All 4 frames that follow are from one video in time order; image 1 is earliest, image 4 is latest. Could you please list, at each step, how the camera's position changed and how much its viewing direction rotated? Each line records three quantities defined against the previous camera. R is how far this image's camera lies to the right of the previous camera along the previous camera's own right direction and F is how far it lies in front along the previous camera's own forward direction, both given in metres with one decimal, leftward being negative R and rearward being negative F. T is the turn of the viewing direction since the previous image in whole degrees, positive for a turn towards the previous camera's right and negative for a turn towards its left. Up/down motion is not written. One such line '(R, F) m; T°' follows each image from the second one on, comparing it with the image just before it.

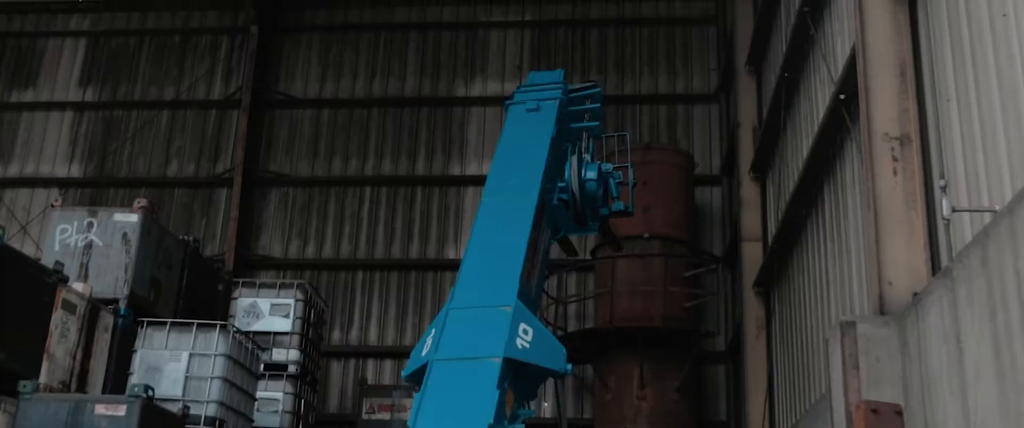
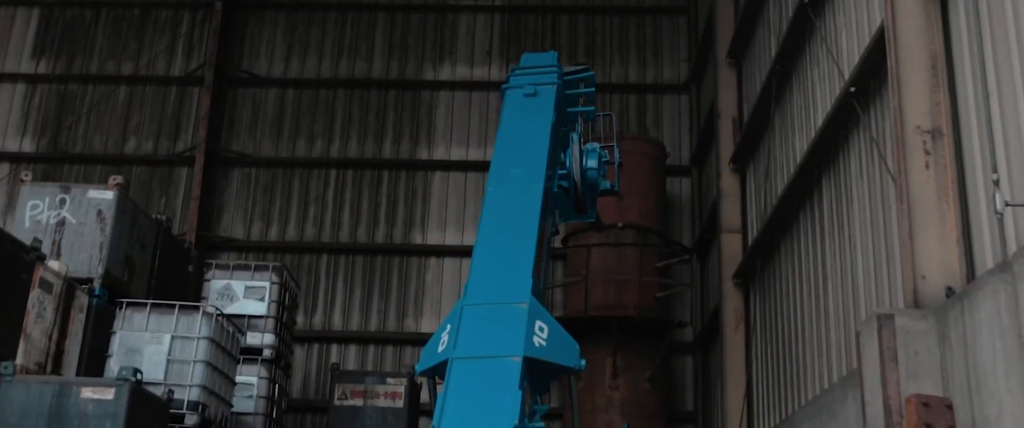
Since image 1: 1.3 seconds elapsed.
(-0.5, +0.1) m; +3°
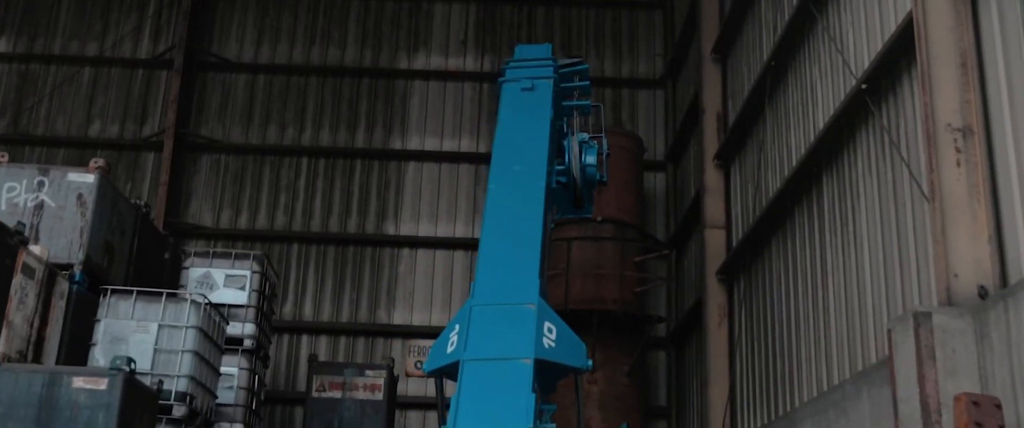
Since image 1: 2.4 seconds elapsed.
(-0.4, +0.1) m; +3°
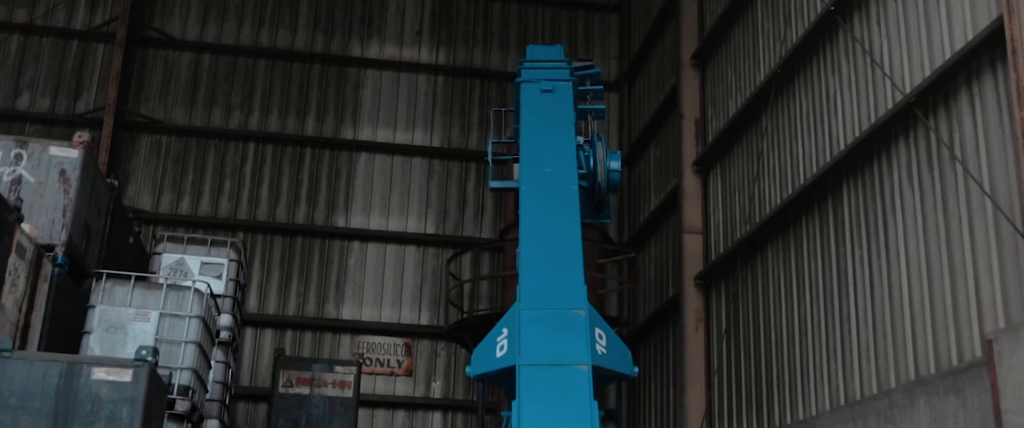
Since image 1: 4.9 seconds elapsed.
(-1.2, +0.3) m; +7°
